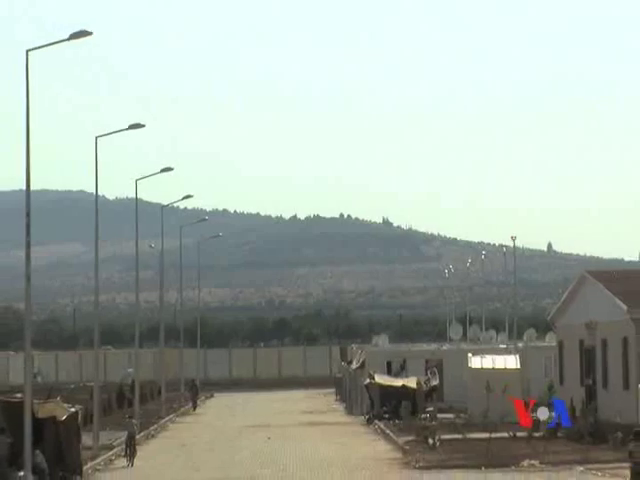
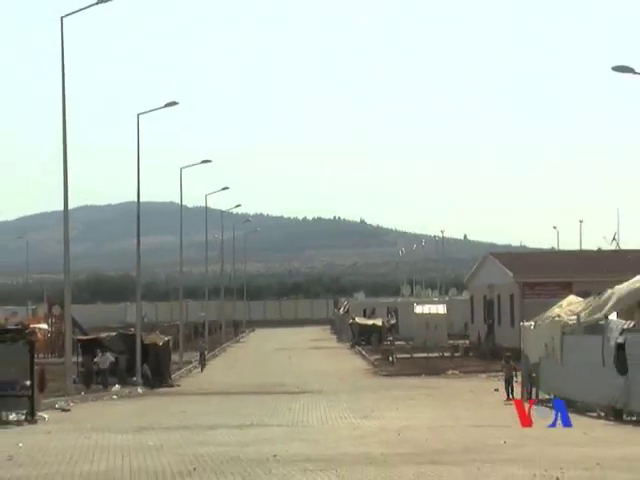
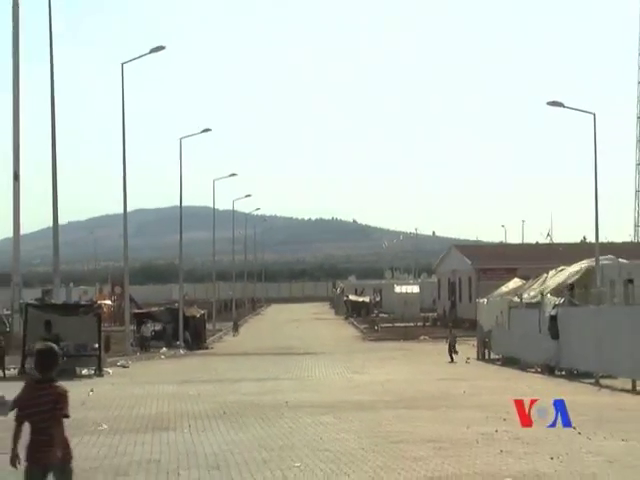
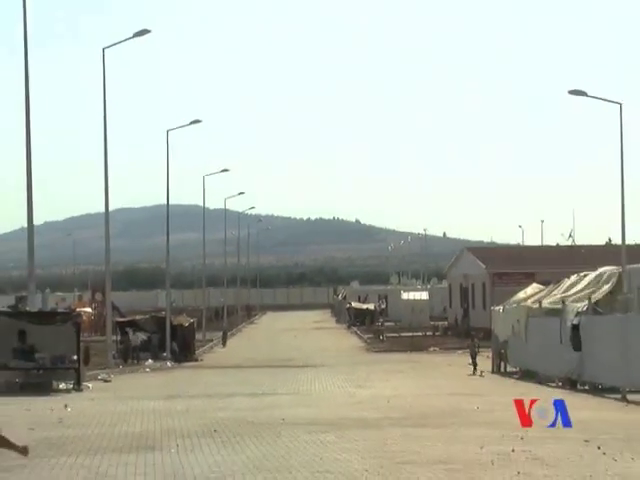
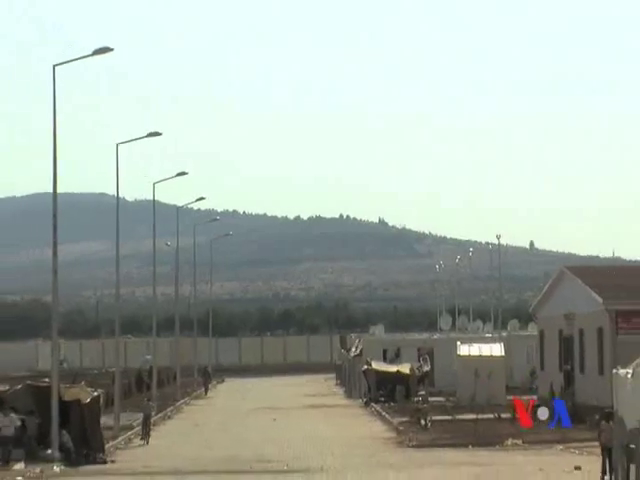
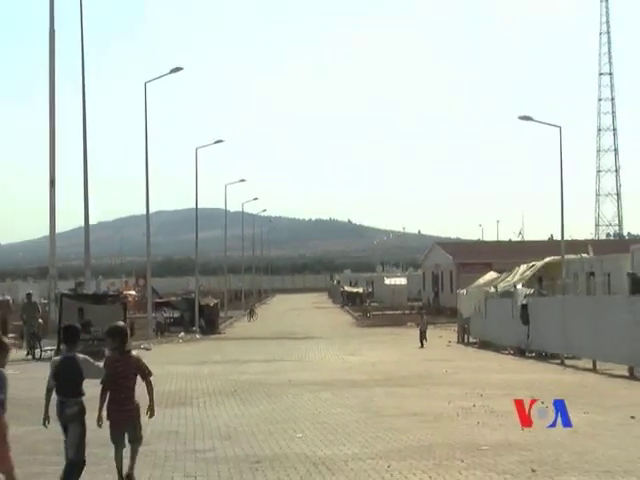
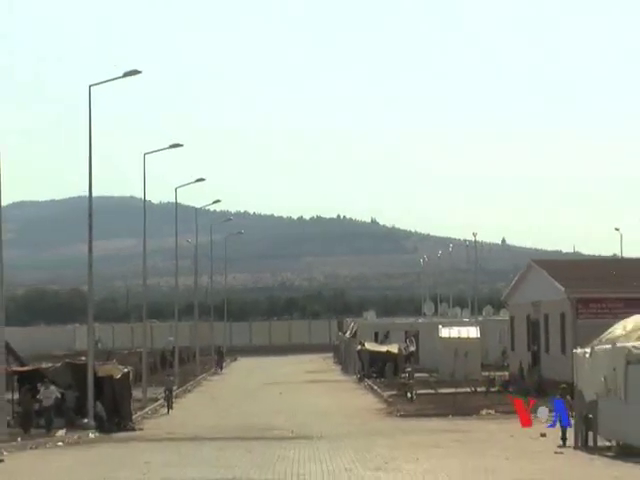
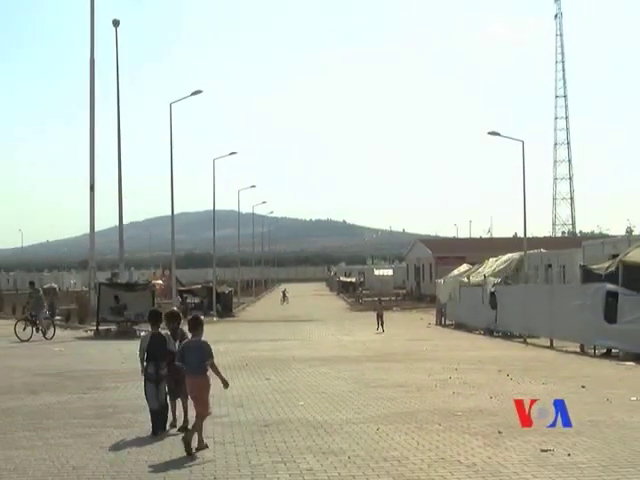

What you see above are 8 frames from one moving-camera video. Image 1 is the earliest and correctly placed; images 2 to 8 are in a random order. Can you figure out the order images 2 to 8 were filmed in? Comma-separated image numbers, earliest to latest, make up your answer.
5, 7, 2, 4, 3, 6, 8
